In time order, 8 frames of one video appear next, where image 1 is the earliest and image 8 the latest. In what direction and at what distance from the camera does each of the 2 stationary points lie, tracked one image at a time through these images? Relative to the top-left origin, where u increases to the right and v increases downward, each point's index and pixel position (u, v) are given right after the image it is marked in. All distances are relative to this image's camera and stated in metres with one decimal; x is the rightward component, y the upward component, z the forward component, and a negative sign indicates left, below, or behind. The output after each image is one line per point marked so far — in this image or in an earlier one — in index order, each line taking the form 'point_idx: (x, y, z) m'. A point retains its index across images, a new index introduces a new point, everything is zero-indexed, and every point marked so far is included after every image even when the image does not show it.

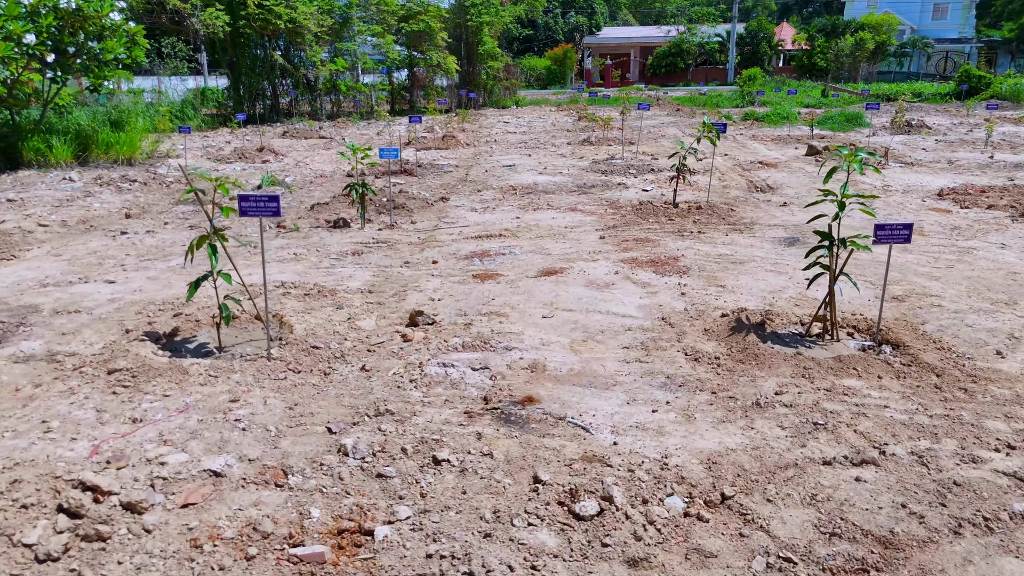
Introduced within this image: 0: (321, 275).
0: (-1.8, +0.1, +6.9) m
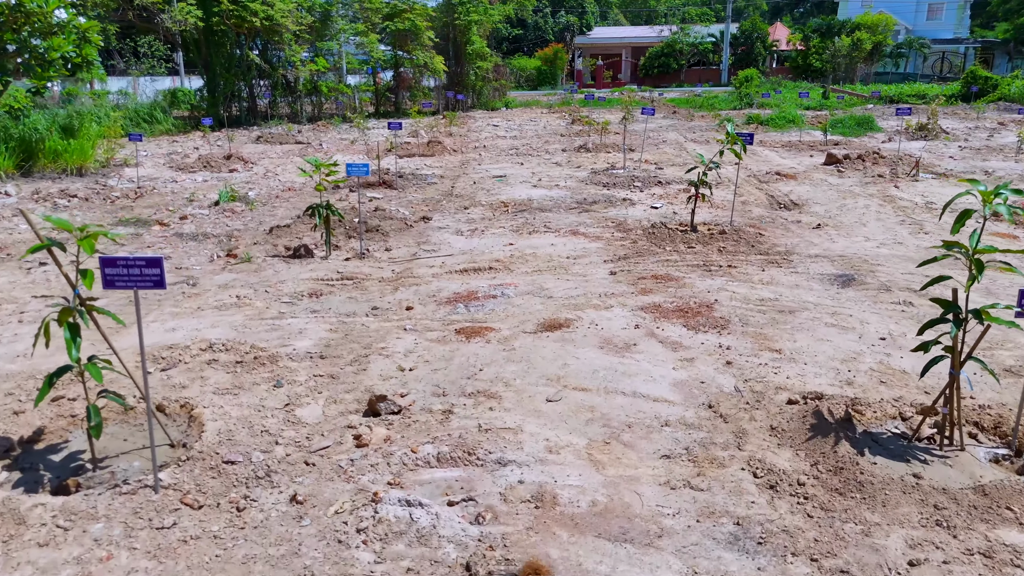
0: (-1.9, -0.3, +5.5) m
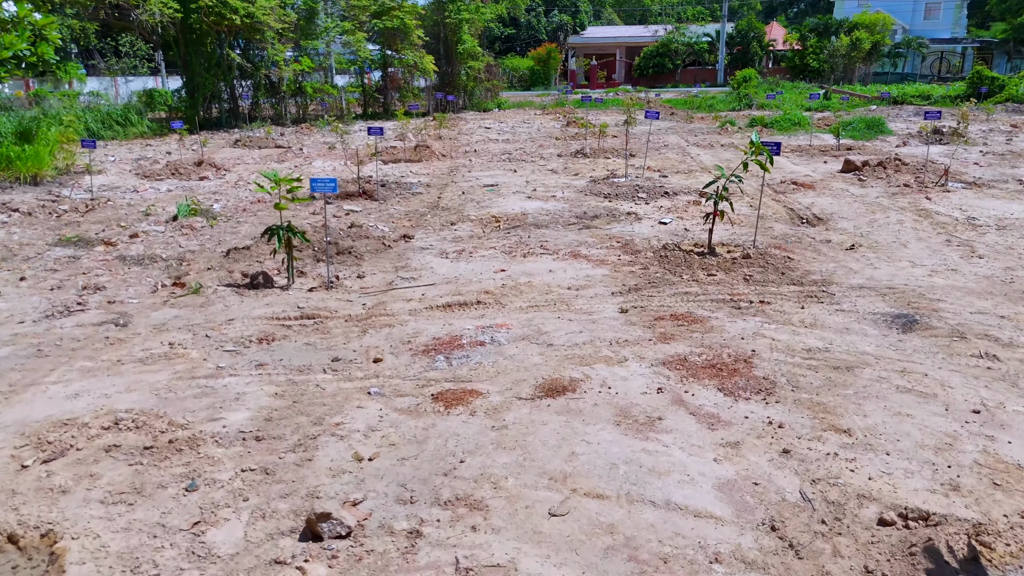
0: (-1.9, -0.6, +4.3) m
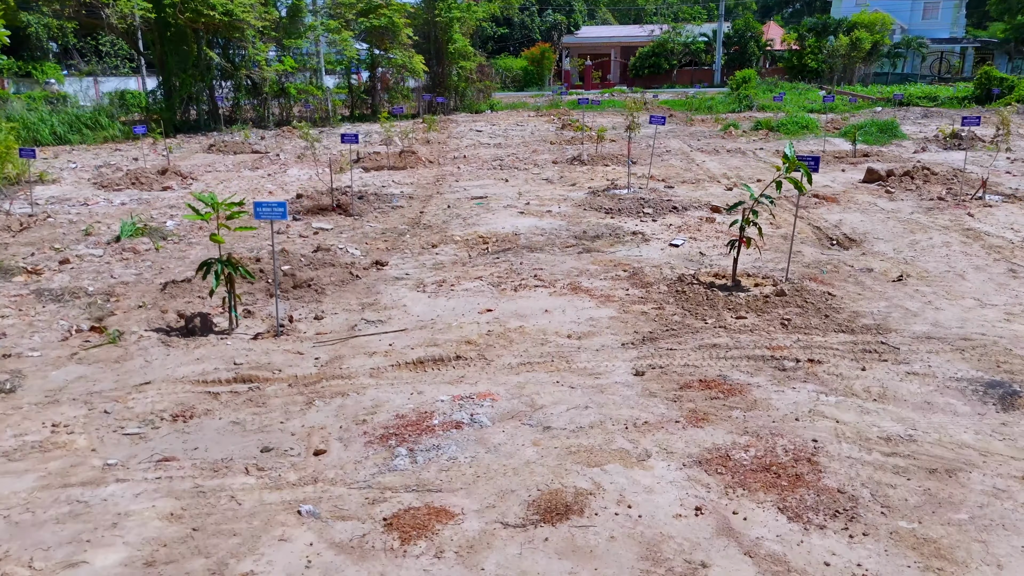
0: (-2.0, -1.0, +3.2) m
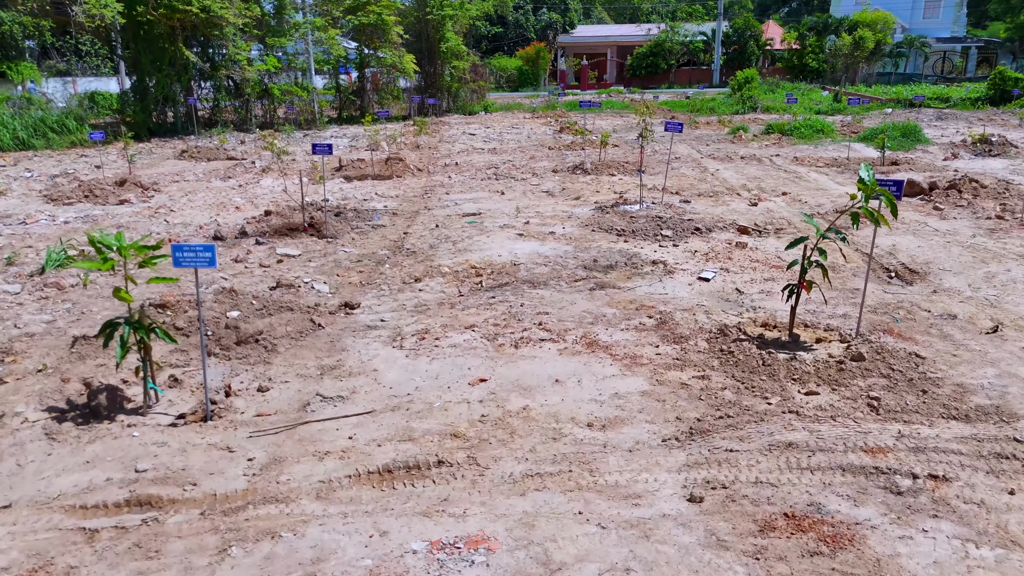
0: (-2.0, -1.4, +1.8) m
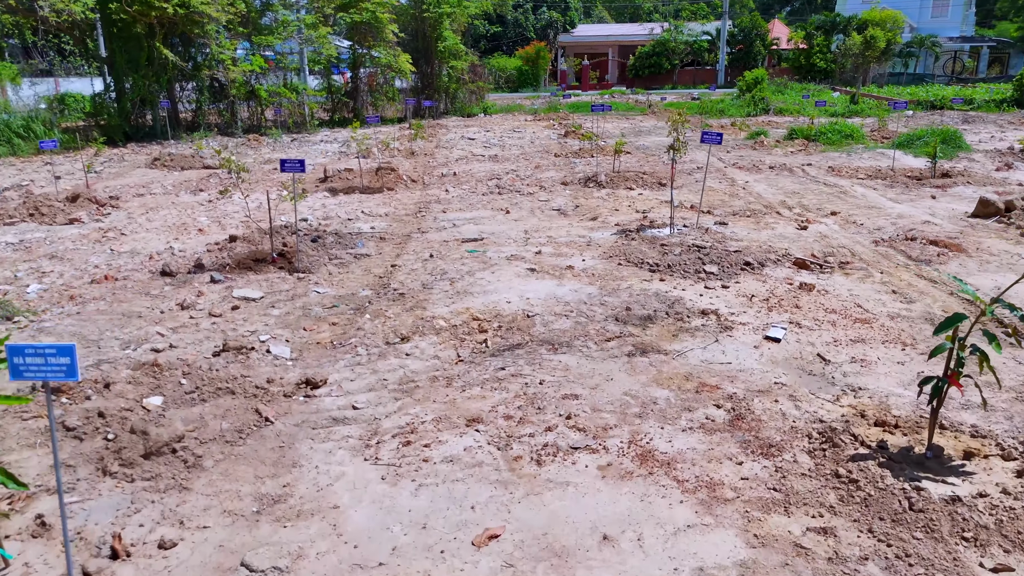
0: (-1.8, -1.8, +0.3) m
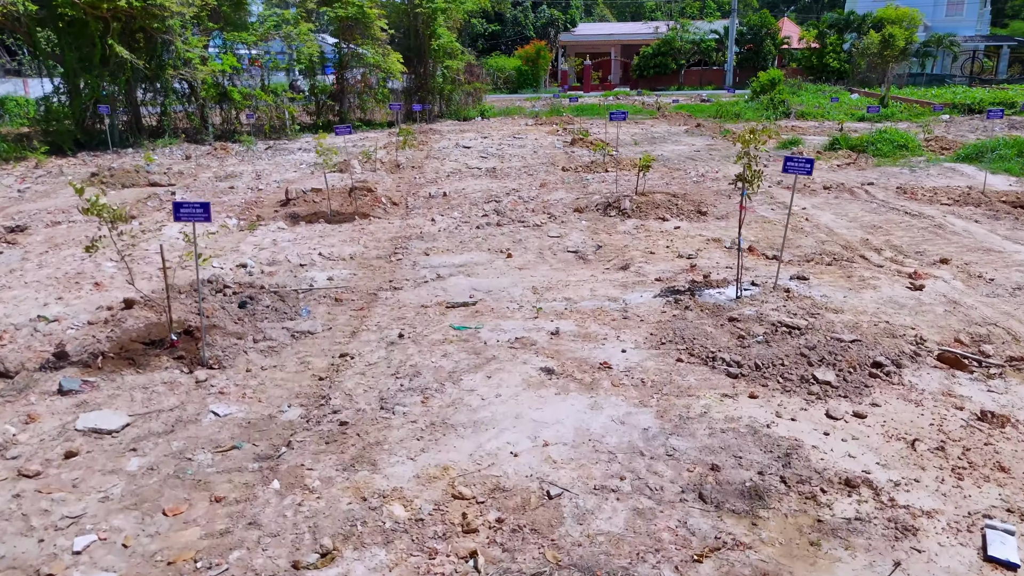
0: (-1.8, -2.6, -2.1) m
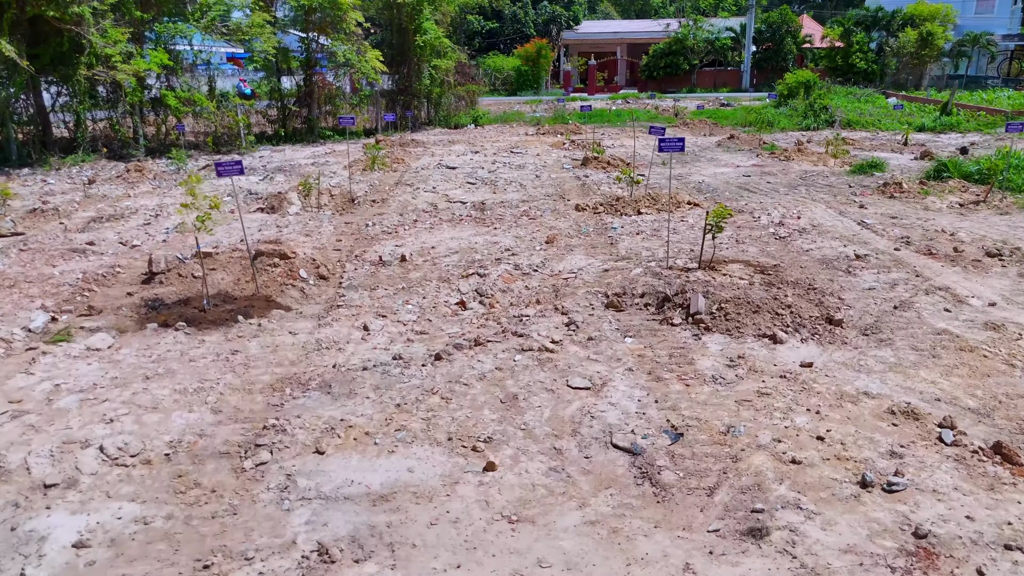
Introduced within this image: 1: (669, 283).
0: (-1.9, -3.8, -6.3) m
1: (+1.3, 0.0, +6.2) m
